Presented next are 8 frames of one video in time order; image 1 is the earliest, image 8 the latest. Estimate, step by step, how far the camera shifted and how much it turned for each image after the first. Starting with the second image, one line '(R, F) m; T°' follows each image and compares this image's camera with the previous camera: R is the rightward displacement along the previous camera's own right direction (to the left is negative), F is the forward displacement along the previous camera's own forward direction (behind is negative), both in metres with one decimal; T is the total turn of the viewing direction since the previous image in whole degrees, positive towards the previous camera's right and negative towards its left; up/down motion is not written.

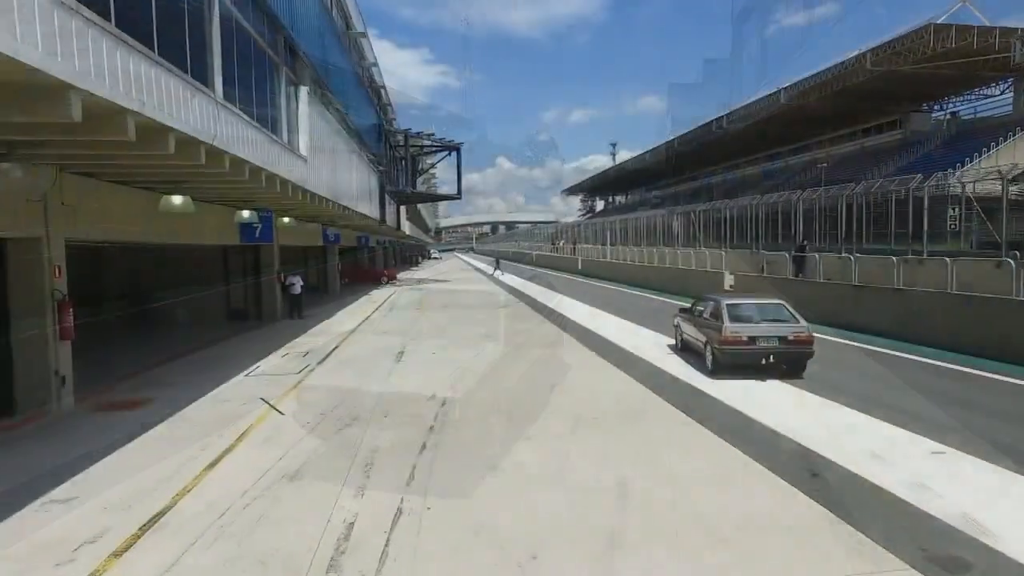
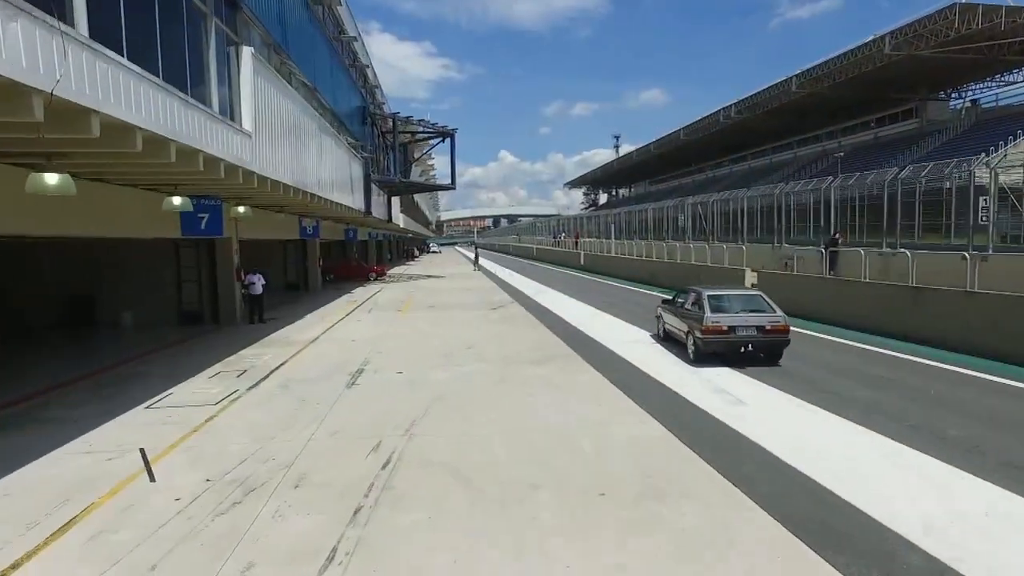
(+0.2, +2.6) m; 0°
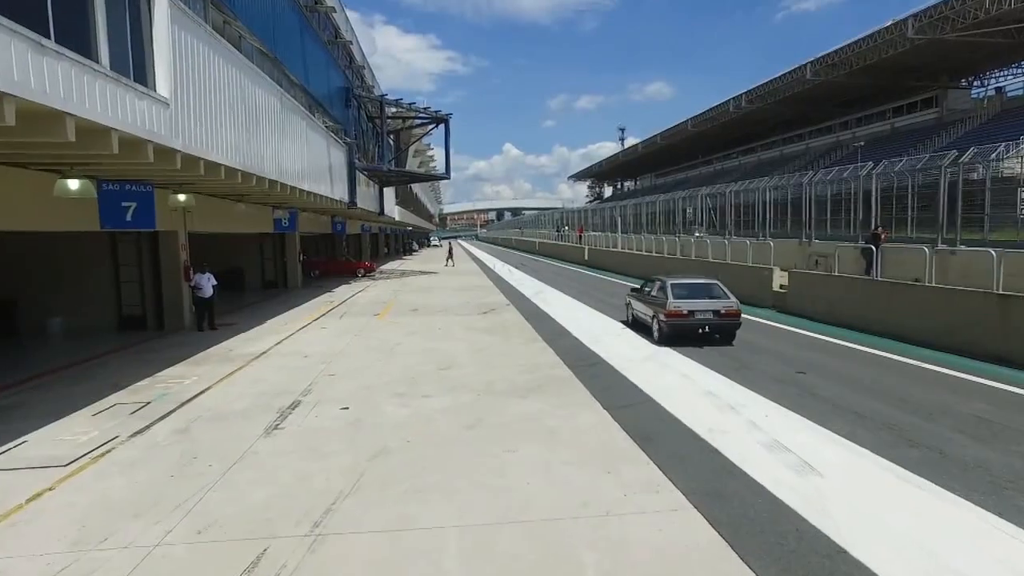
(+0.3, +2.6) m; 0°
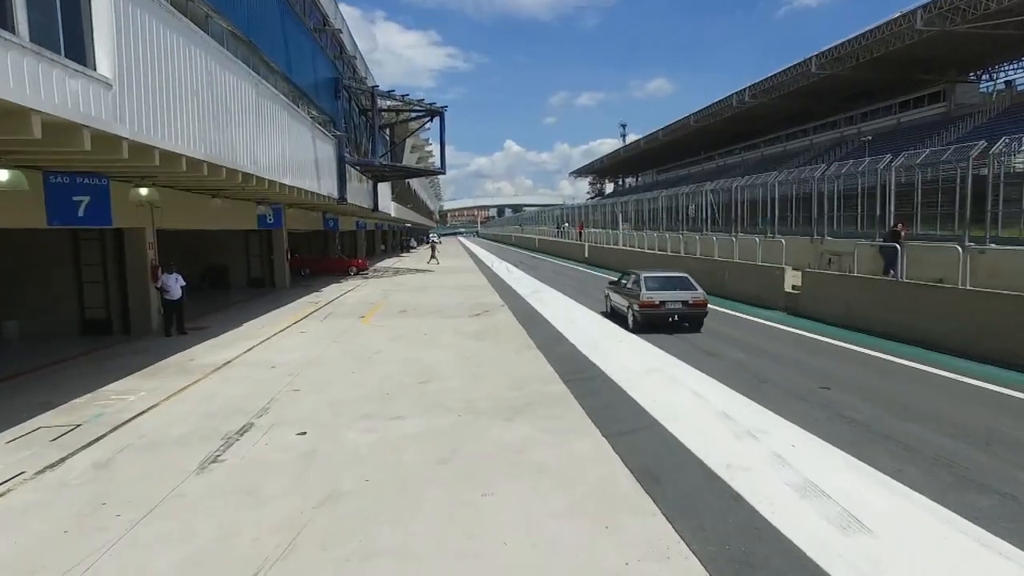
(+0.2, +1.2) m; 0°
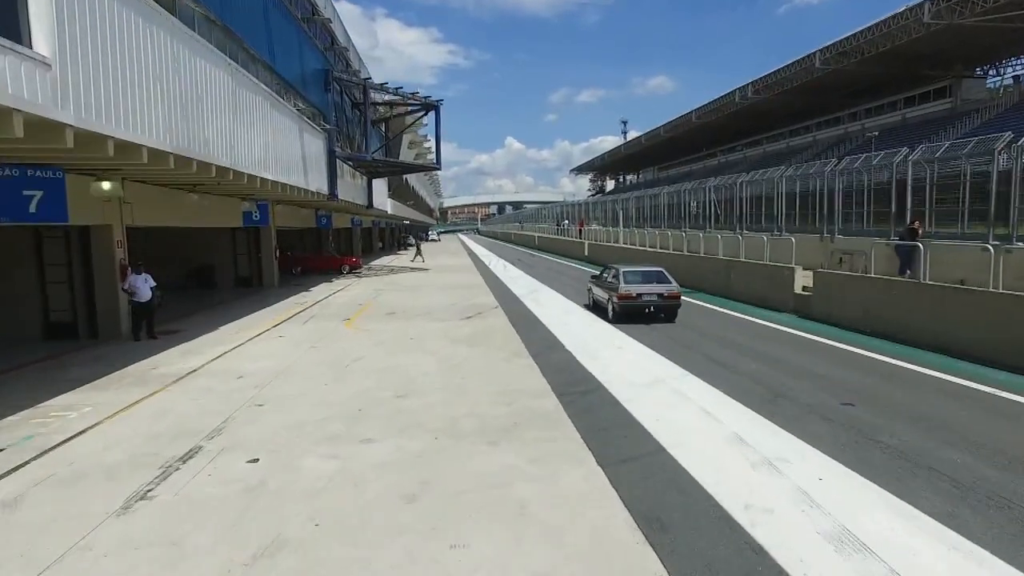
(+0.1, +0.9) m; 0°
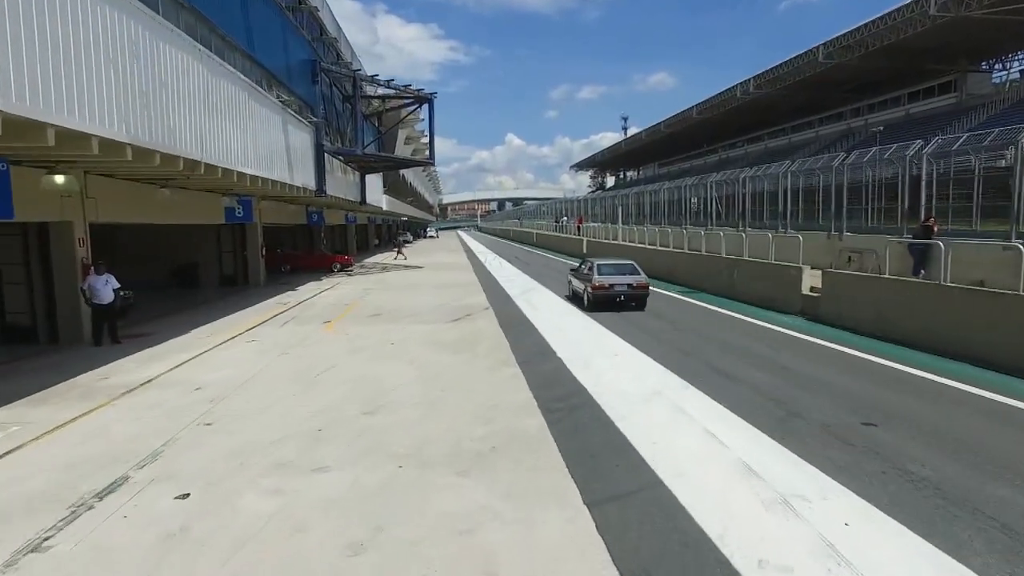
(+0.2, +0.9) m; 0°
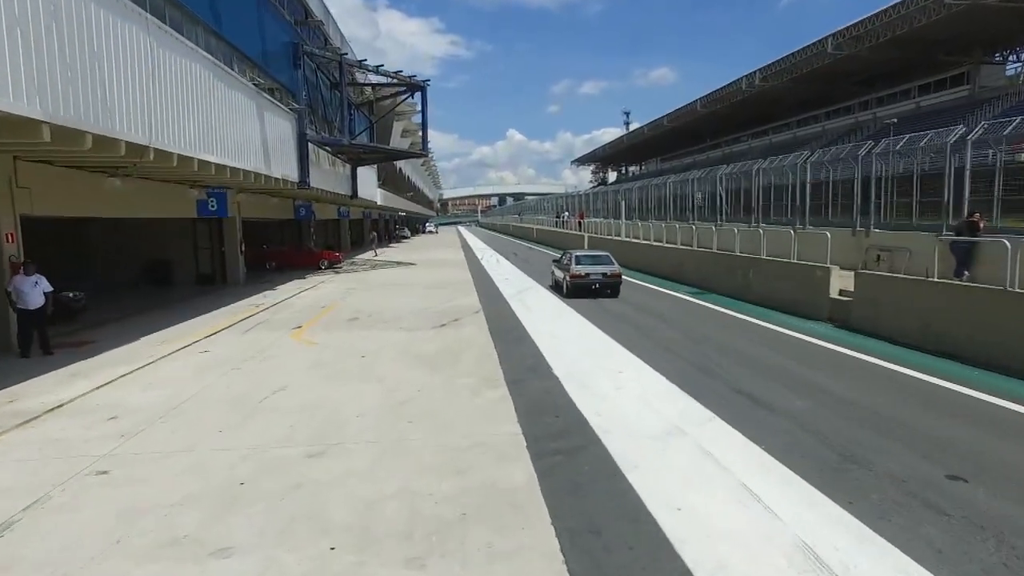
(+0.2, +1.7) m; 0°
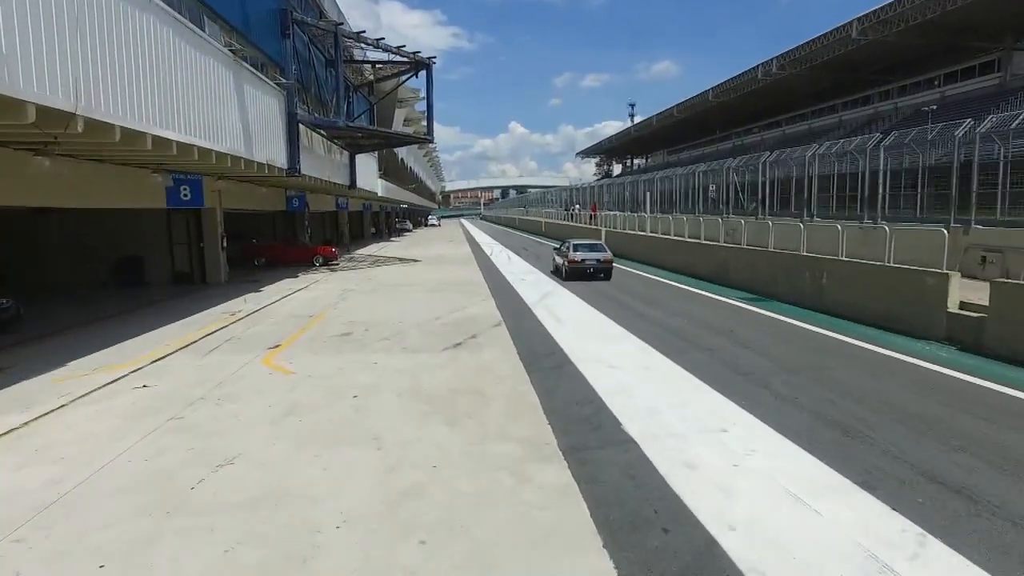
(-0.4, +2.8) m; 0°
